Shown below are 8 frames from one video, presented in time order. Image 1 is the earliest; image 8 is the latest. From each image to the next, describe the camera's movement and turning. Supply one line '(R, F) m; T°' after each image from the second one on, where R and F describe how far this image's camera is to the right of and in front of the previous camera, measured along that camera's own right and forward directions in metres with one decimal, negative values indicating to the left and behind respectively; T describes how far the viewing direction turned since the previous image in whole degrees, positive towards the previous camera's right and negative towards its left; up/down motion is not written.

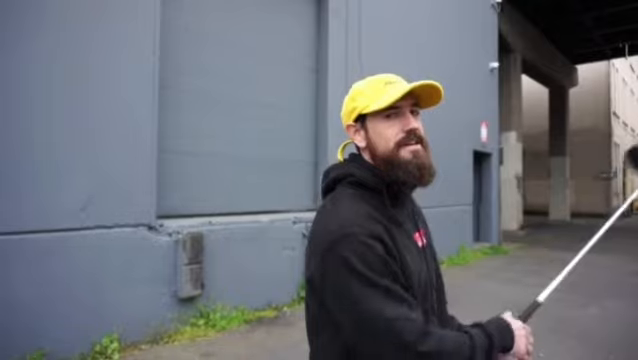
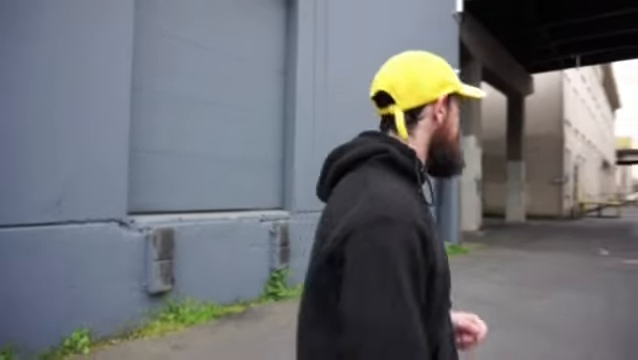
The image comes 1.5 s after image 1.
(-0.1, -0.2) m; +4°
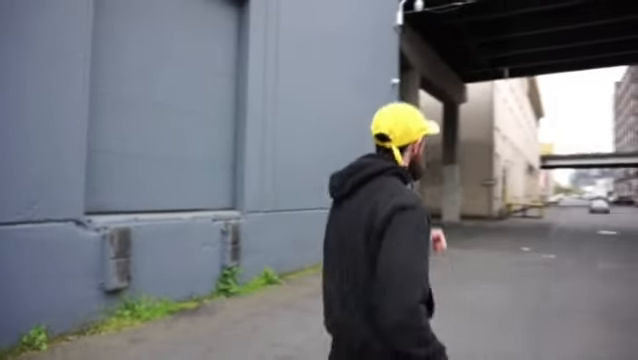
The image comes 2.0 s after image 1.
(-0.2, -0.4) m; +6°
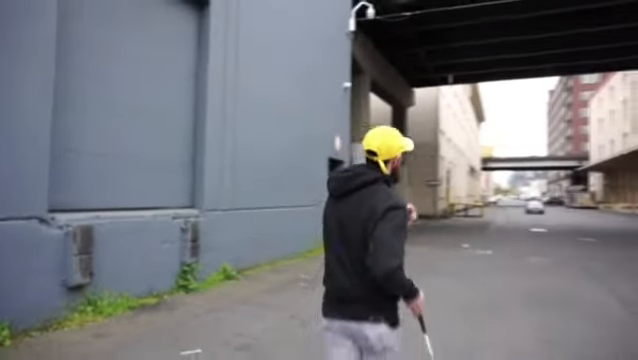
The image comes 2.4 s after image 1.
(-0.2, -0.3) m; +5°
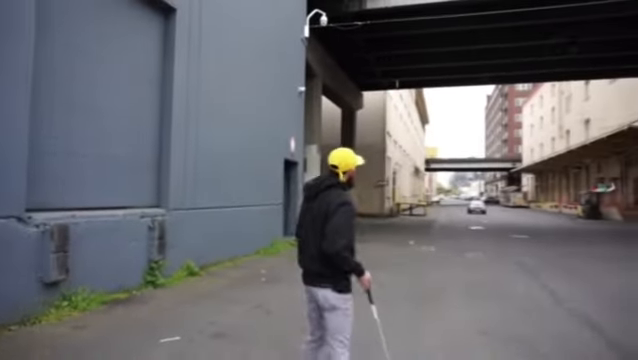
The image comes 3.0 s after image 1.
(-0.3, -0.5) m; +5°
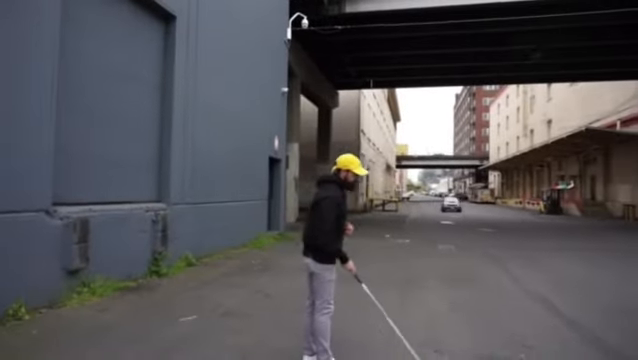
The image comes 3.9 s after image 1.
(-0.4, -0.9) m; +3°
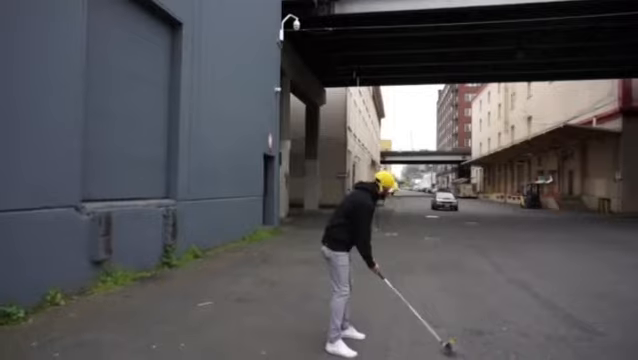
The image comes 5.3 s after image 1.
(-0.3, -0.8) m; +2°
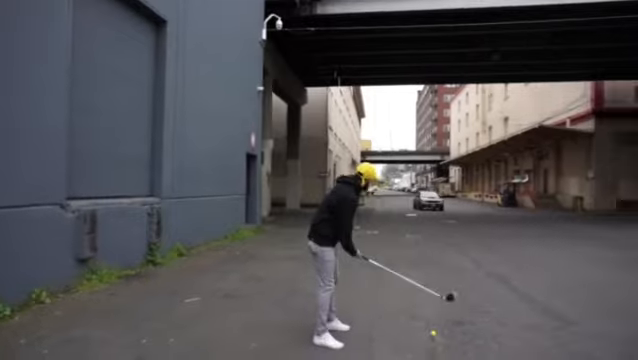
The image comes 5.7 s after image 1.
(-0.1, -0.2) m; +2°
